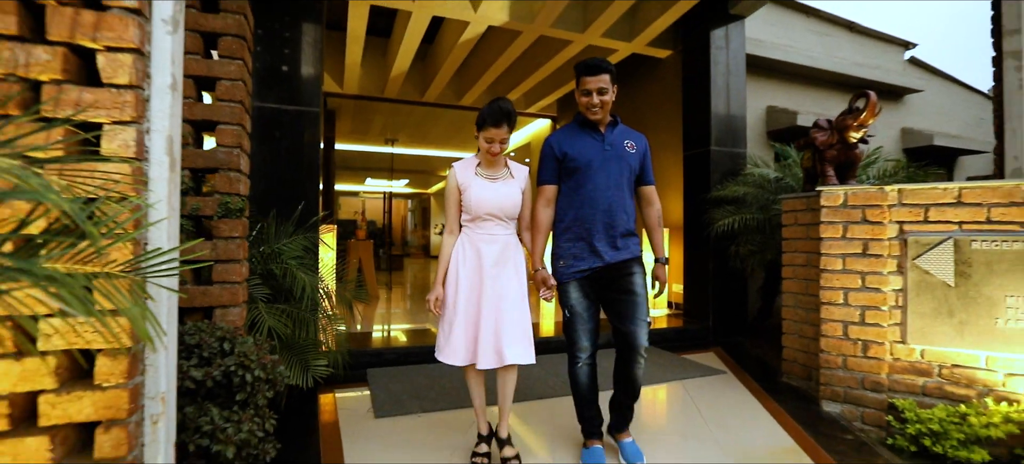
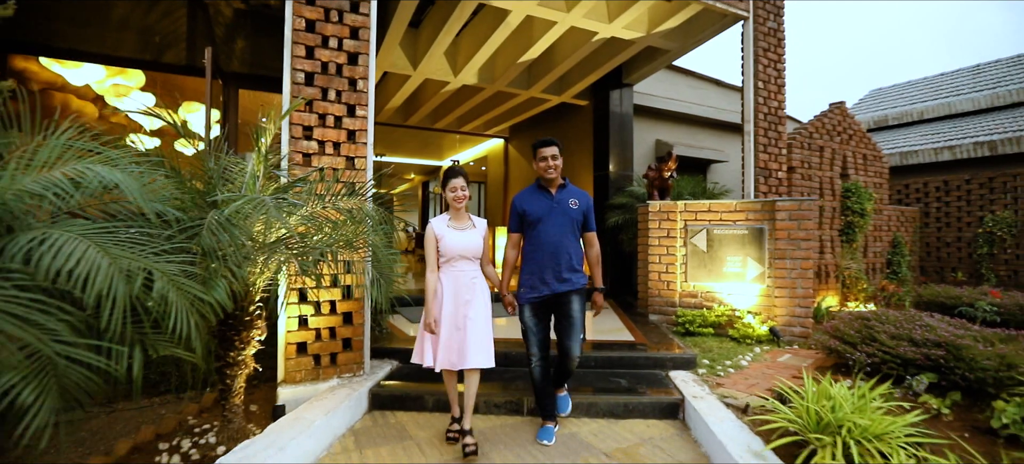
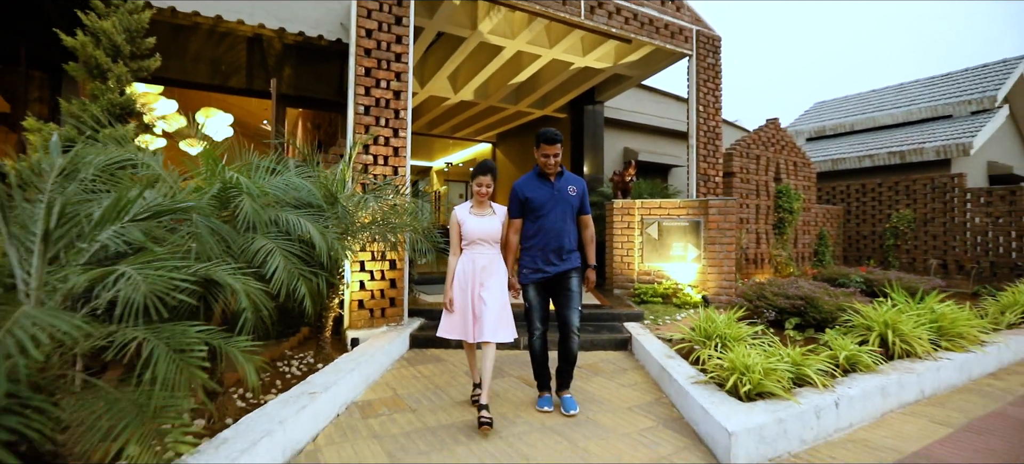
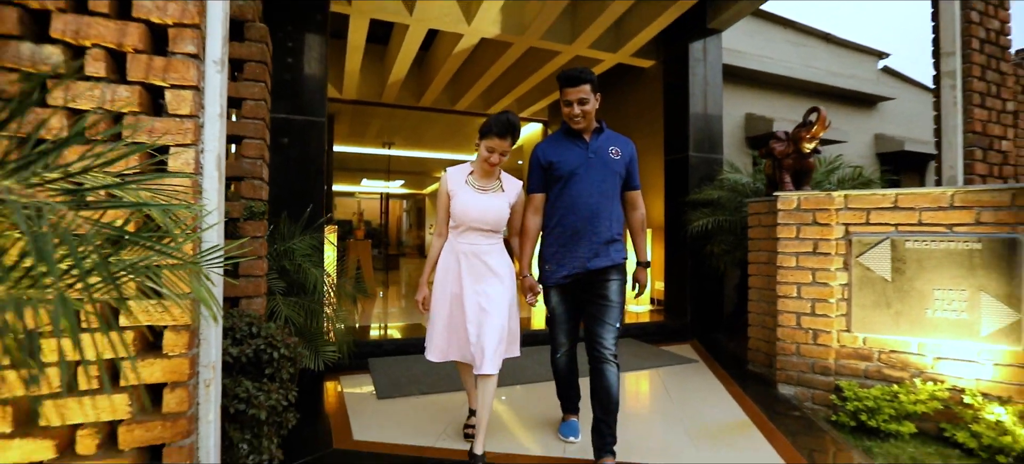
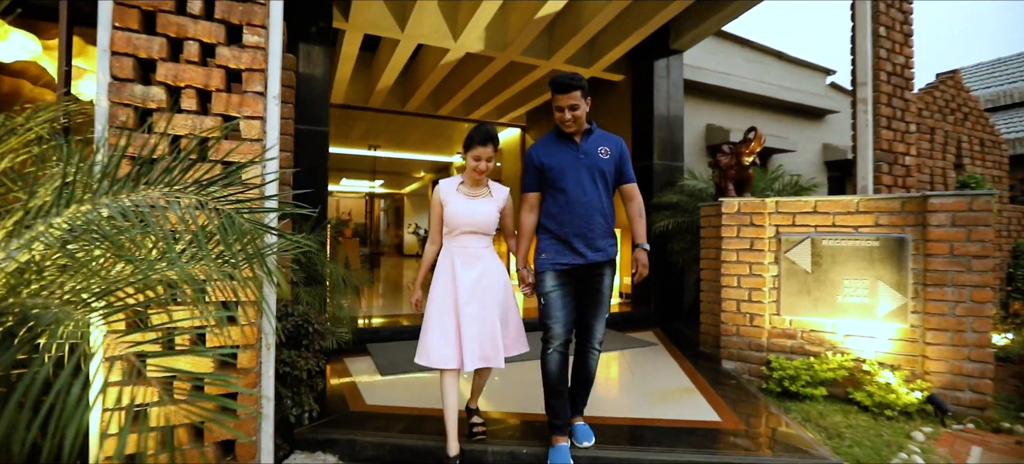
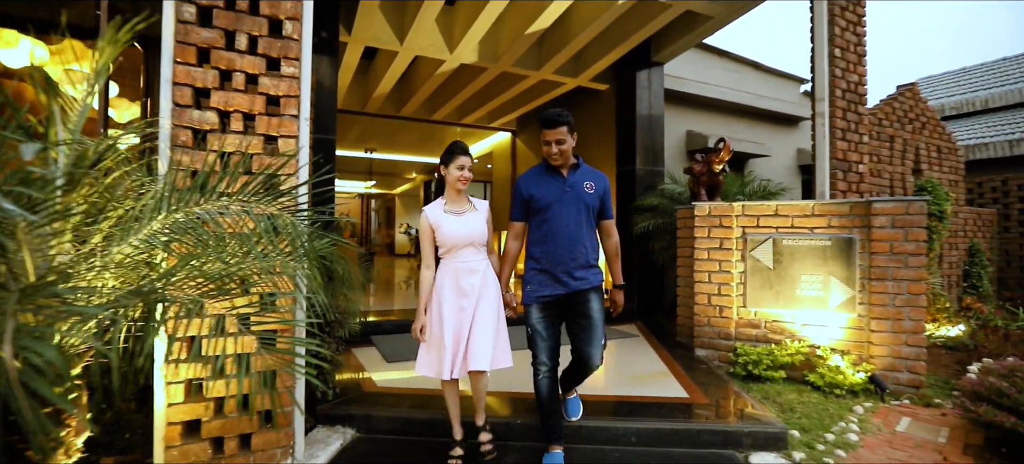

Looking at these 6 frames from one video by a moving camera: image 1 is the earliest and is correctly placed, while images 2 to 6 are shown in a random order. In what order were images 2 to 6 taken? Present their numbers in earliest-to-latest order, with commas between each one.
4, 5, 6, 2, 3
